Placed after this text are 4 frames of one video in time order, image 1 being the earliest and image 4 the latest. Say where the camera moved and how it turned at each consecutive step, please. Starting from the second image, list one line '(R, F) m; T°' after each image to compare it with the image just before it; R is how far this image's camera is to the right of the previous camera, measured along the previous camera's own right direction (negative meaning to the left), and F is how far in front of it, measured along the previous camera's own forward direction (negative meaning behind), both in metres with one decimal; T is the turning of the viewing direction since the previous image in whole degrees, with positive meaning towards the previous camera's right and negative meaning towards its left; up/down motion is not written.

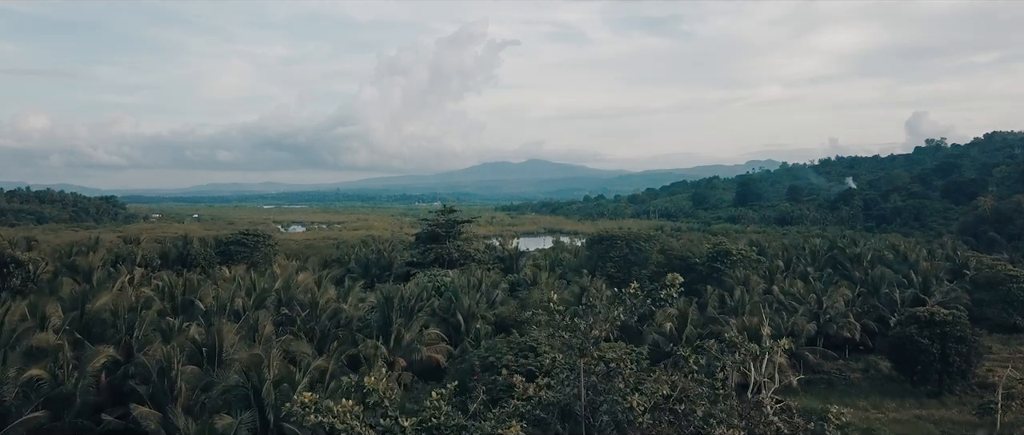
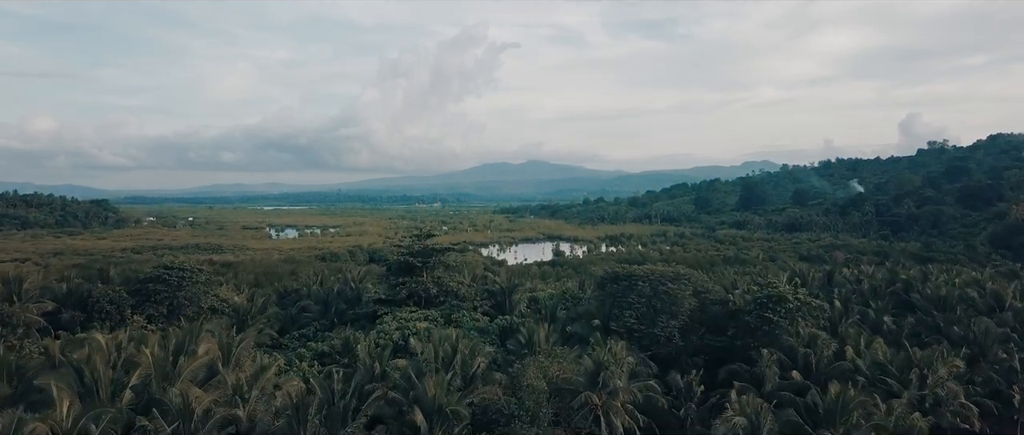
(+0.2, +4.4) m; 0°
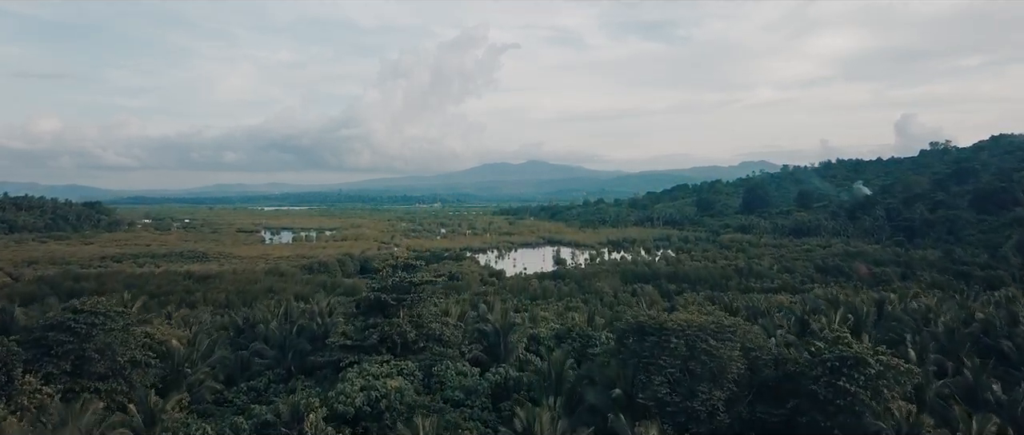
(+0.1, +3.5) m; 0°
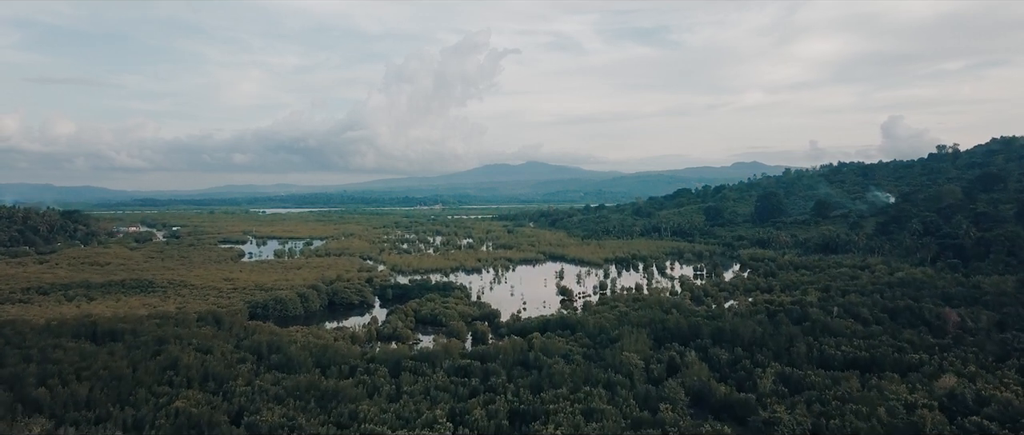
(+0.2, +10.6) m; 0°
